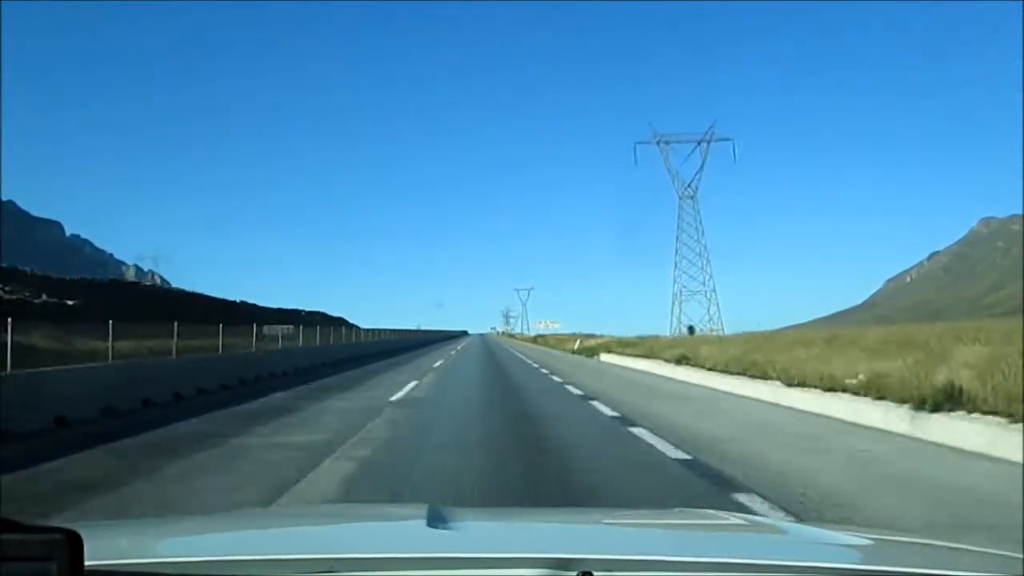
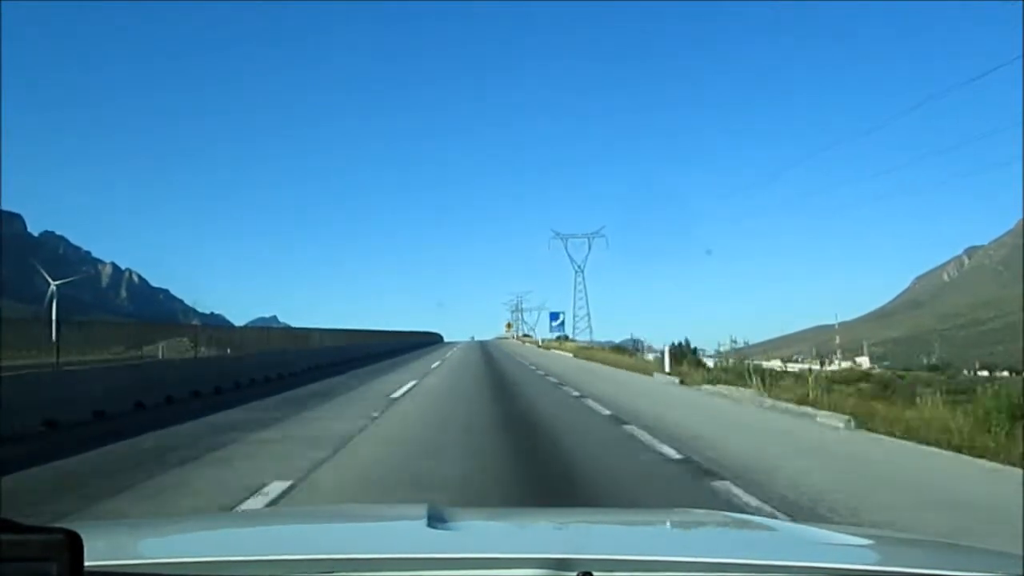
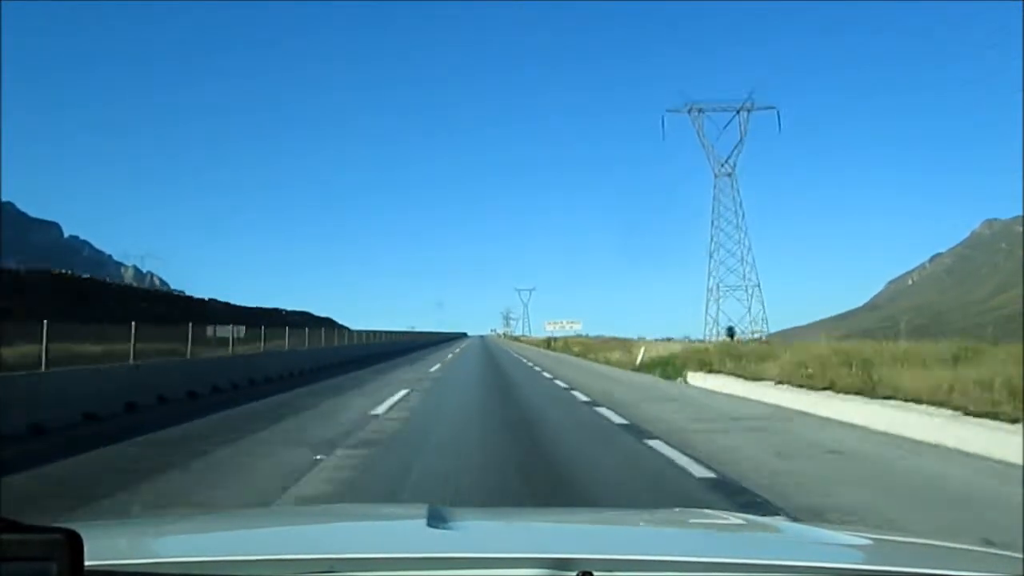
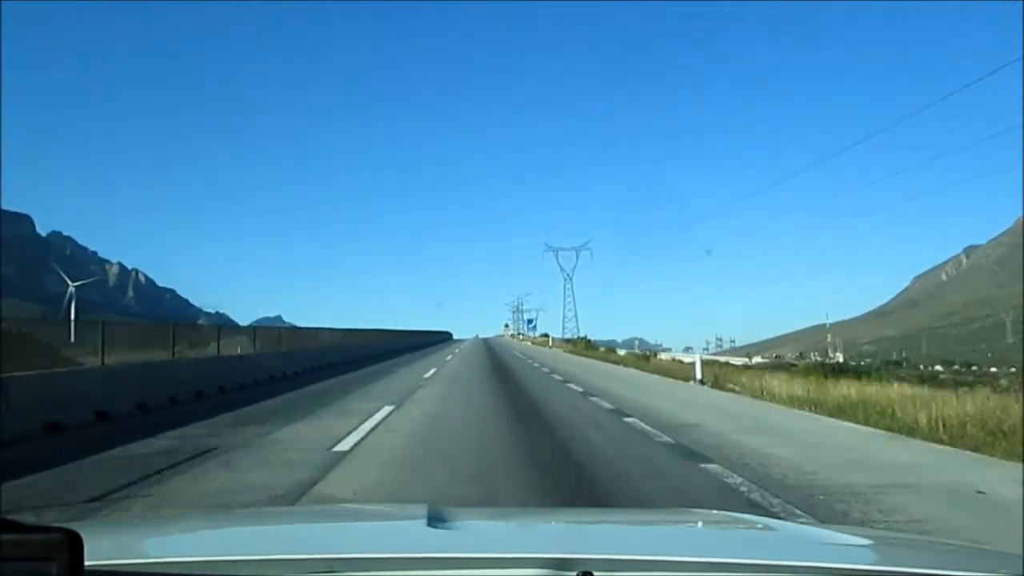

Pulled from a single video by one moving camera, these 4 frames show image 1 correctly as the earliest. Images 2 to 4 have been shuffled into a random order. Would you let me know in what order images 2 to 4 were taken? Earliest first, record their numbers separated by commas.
3, 4, 2
